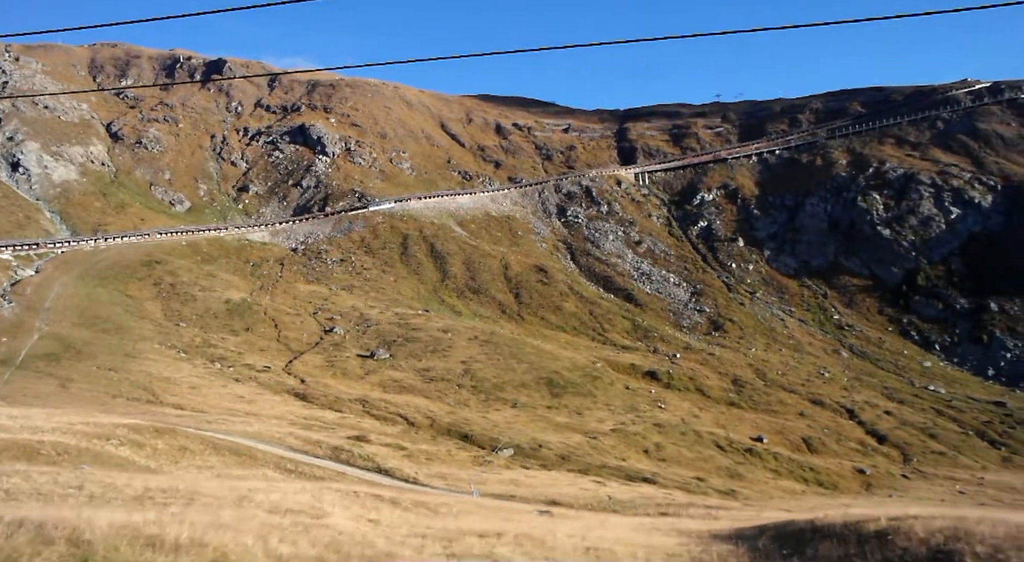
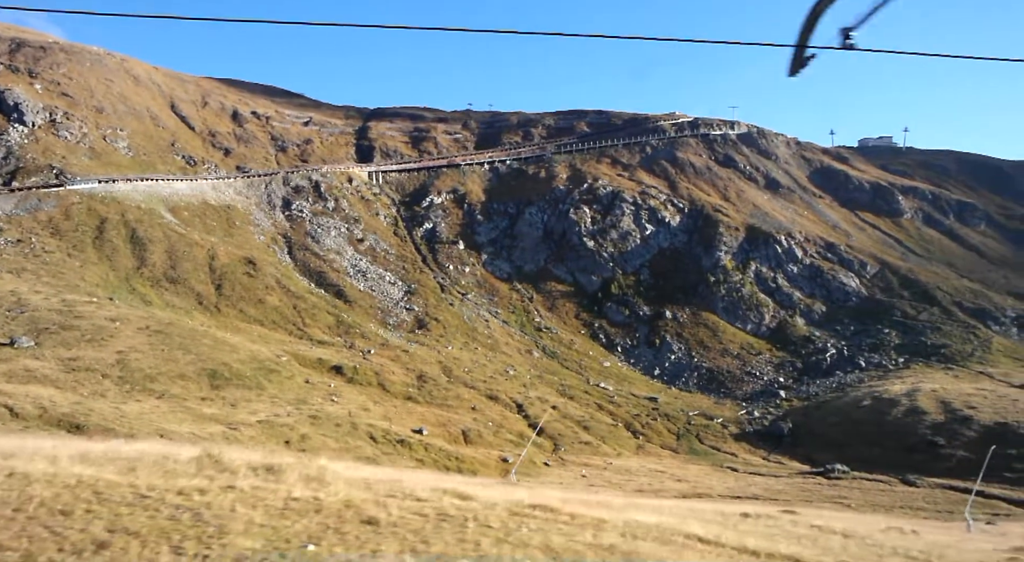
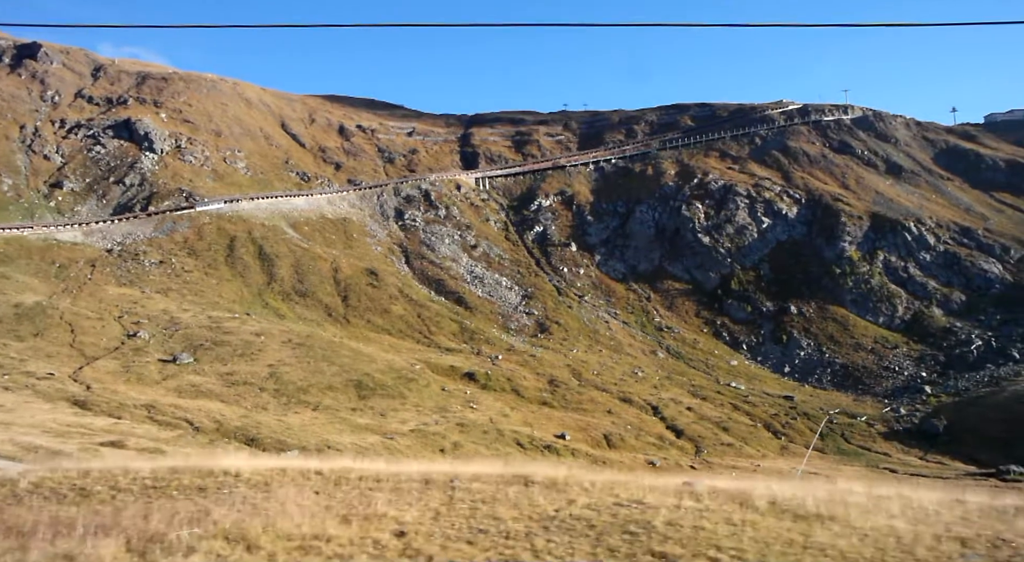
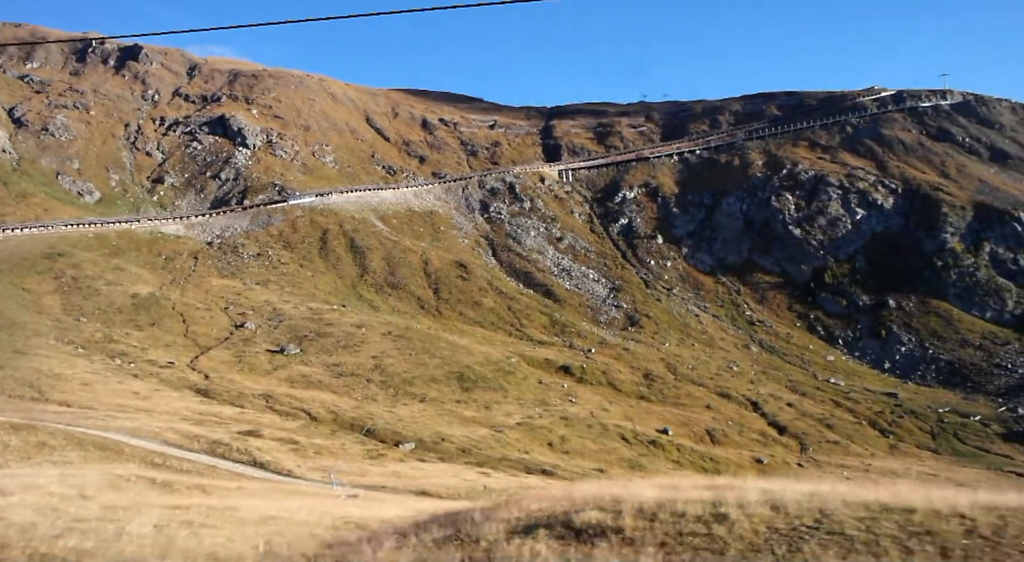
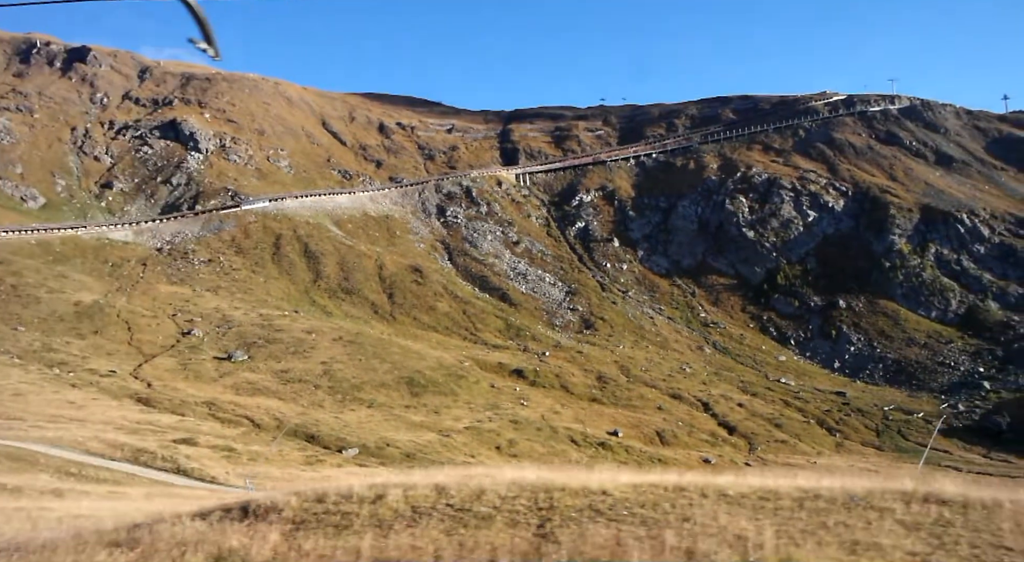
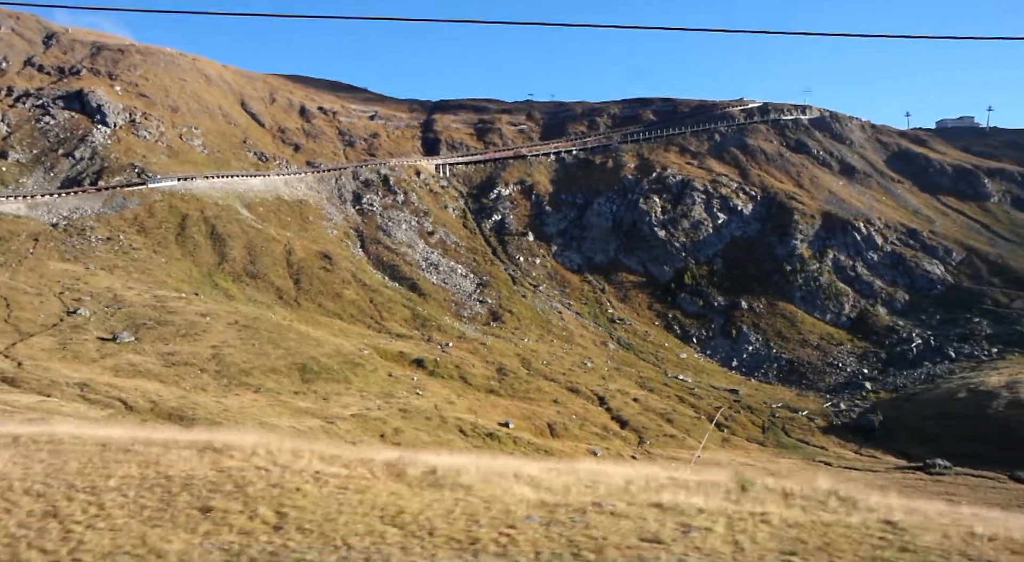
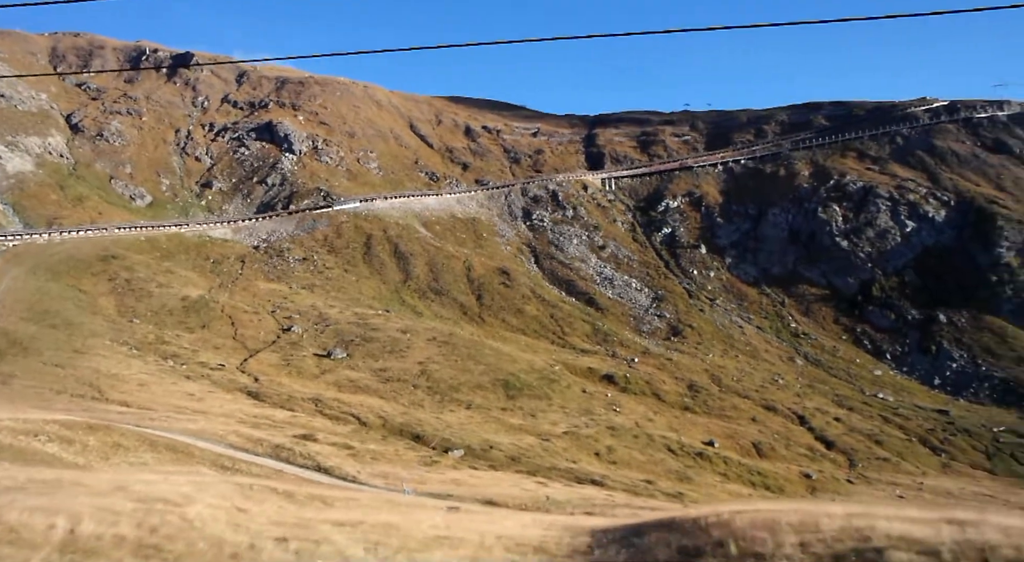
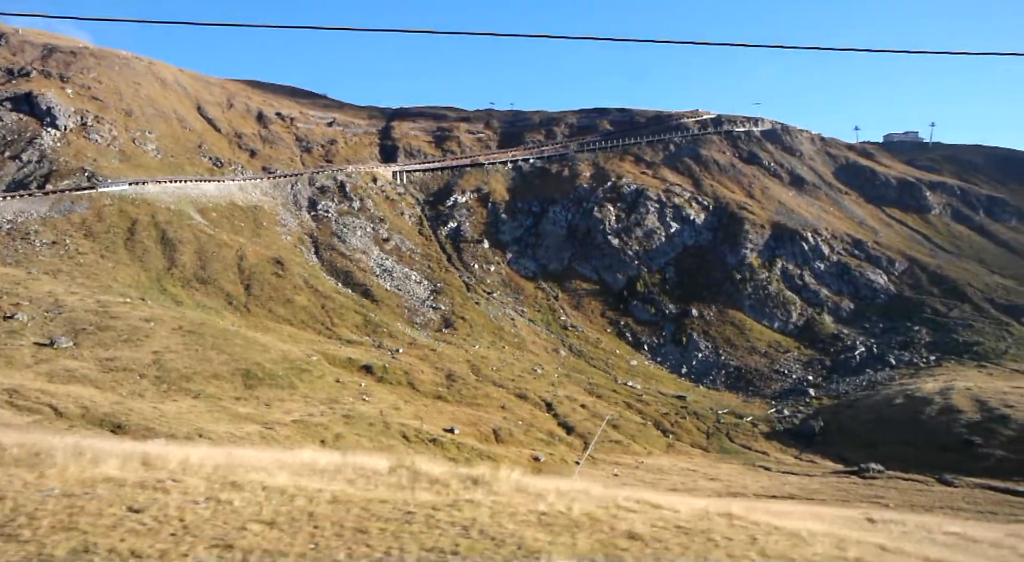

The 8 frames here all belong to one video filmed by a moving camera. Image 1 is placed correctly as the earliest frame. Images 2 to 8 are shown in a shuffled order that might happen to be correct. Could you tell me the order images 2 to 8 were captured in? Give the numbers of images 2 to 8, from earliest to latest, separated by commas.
7, 4, 5, 3, 6, 8, 2
